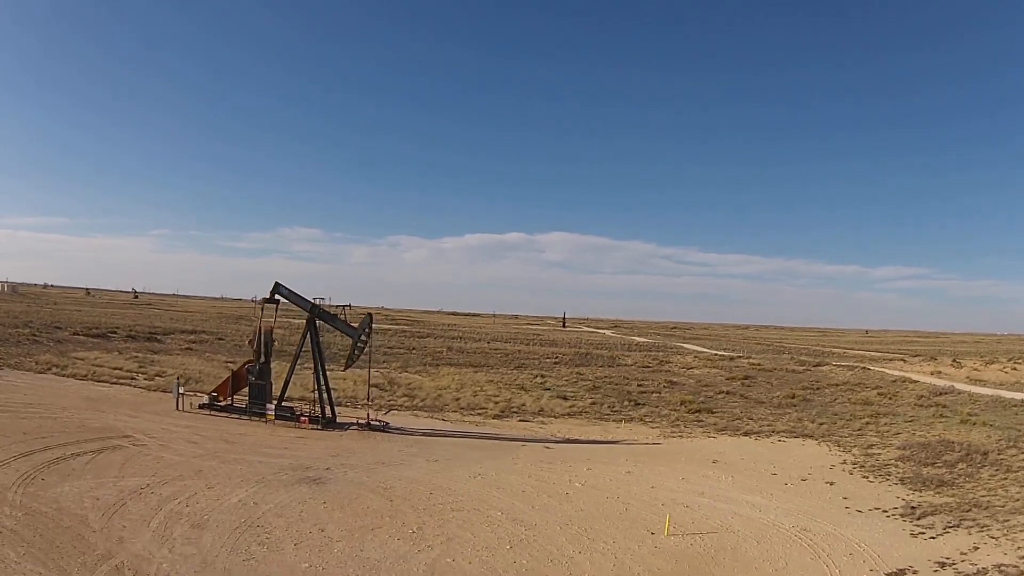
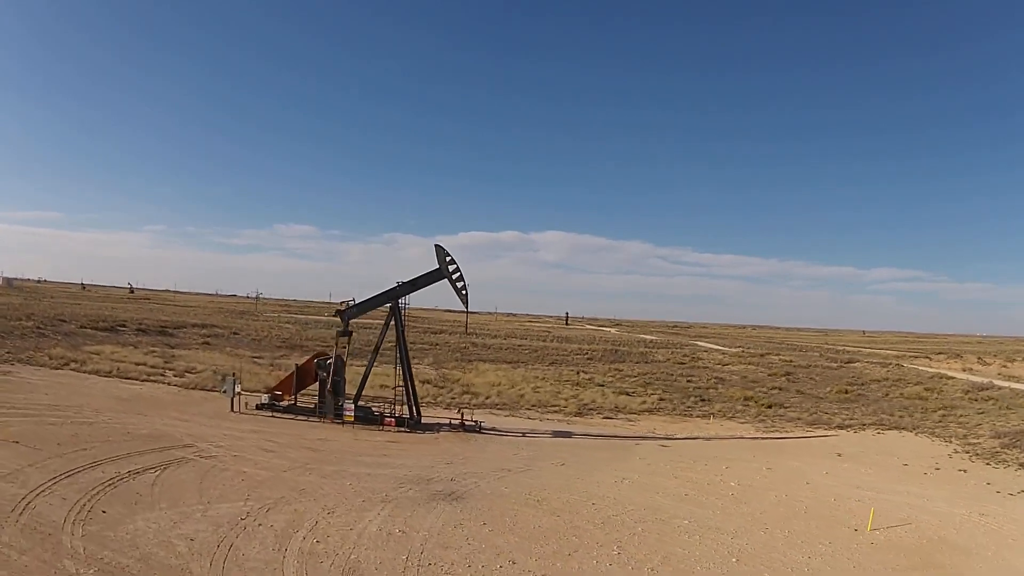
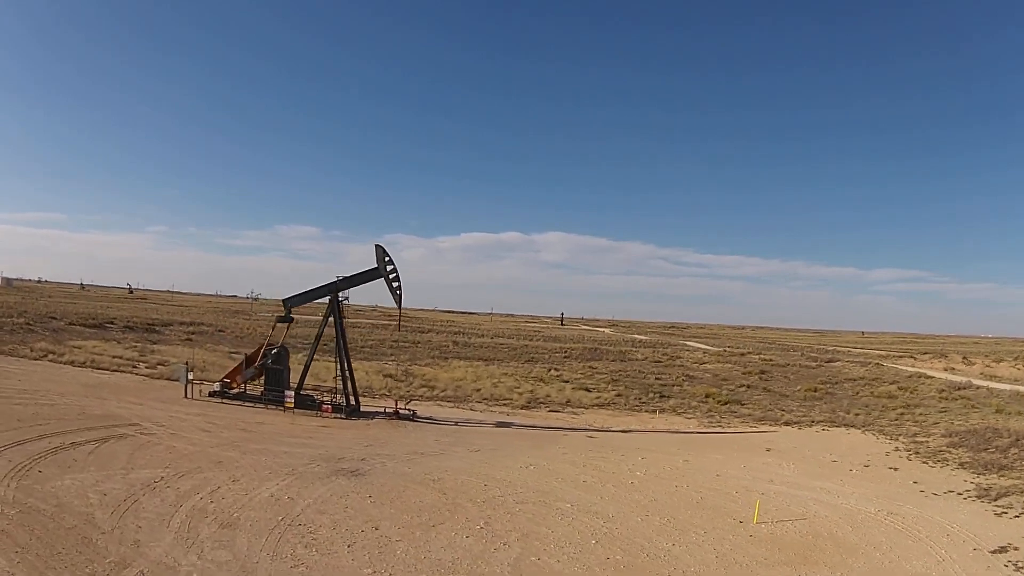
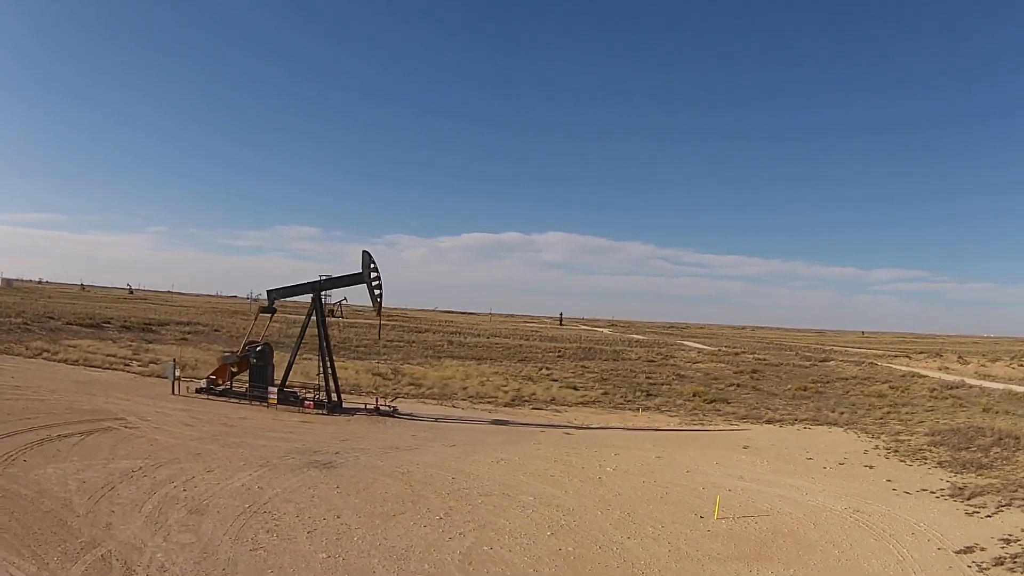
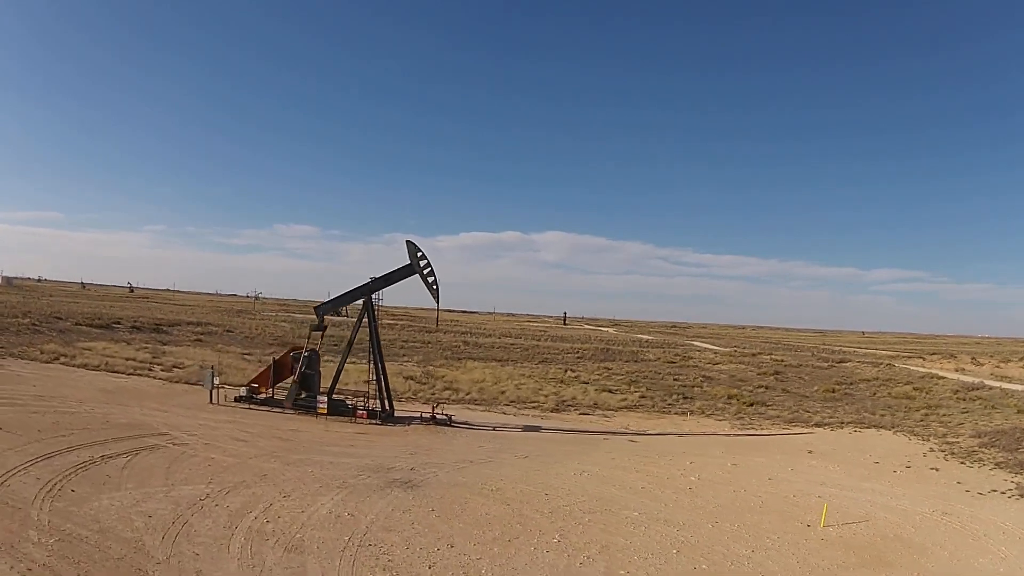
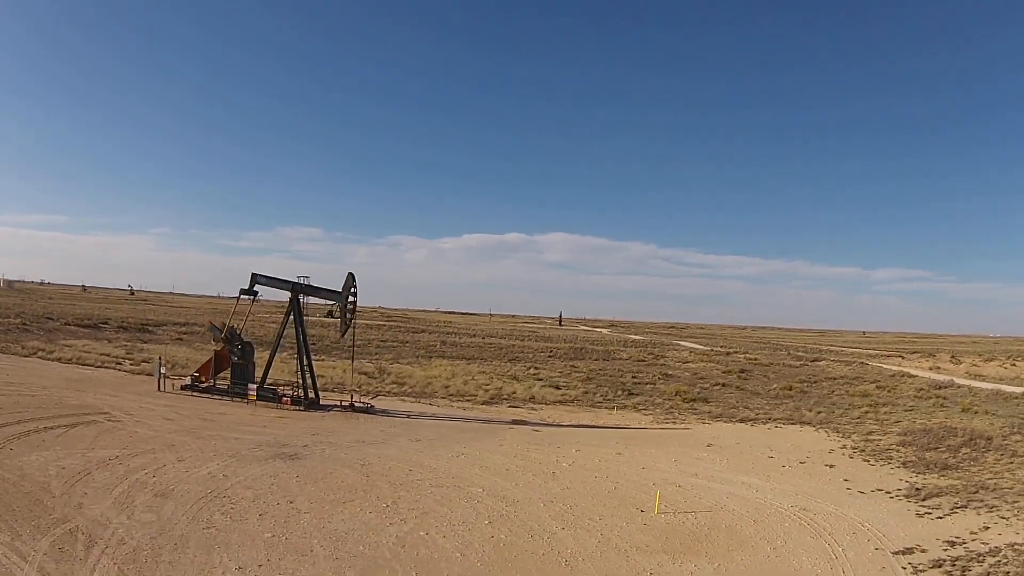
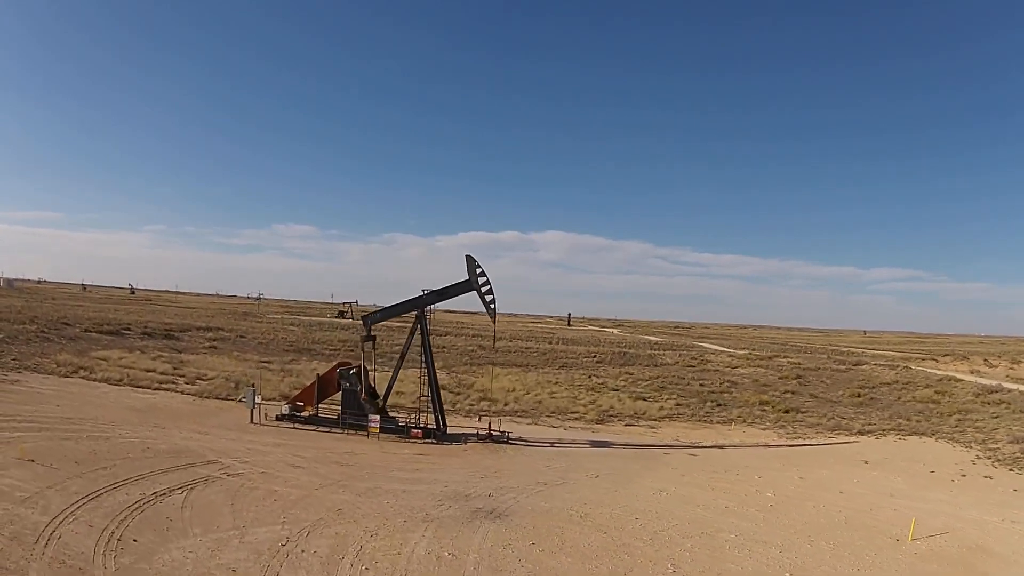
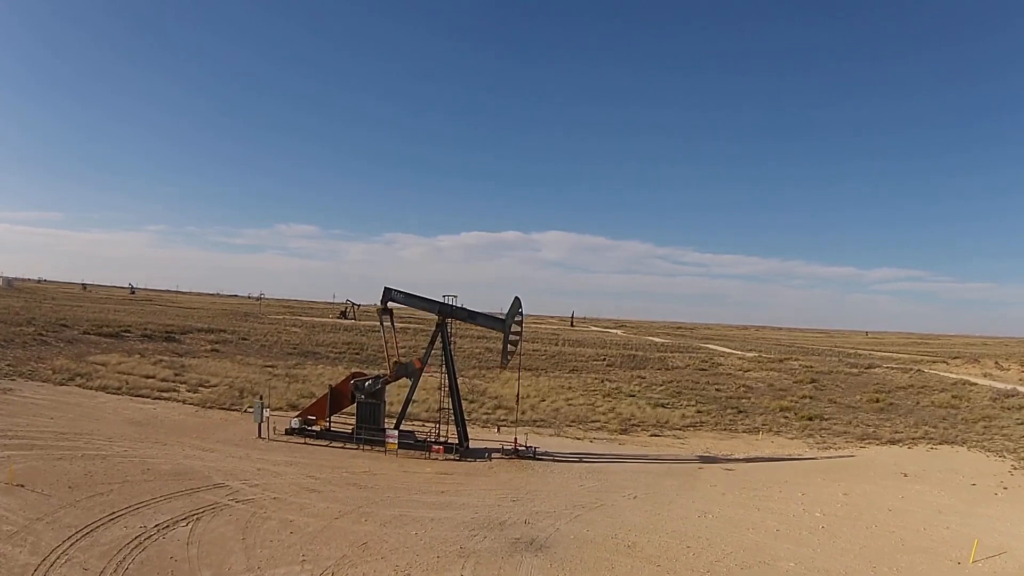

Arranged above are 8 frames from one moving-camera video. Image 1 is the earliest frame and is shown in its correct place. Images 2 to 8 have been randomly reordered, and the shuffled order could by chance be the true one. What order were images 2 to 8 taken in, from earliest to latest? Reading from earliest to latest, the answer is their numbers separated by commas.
6, 4, 3, 5, 2, 7, 8
